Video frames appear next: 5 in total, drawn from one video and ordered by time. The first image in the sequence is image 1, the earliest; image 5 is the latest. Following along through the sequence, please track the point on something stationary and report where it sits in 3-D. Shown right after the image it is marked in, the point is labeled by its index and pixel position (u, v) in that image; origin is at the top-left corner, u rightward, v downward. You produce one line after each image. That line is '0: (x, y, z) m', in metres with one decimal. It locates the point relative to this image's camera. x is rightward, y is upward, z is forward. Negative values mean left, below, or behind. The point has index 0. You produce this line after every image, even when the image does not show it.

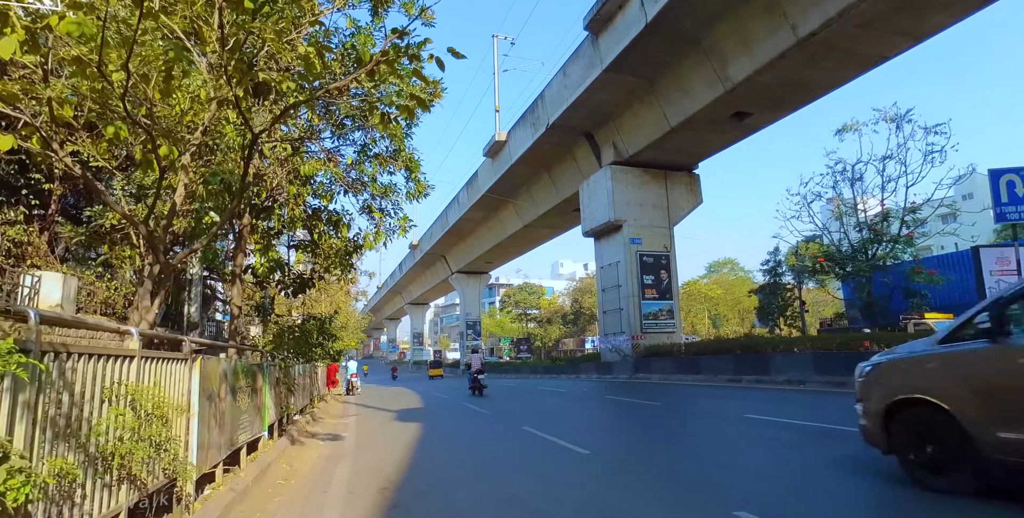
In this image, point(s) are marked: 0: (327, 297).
0: (-5.7, -1.2, +16.8) m
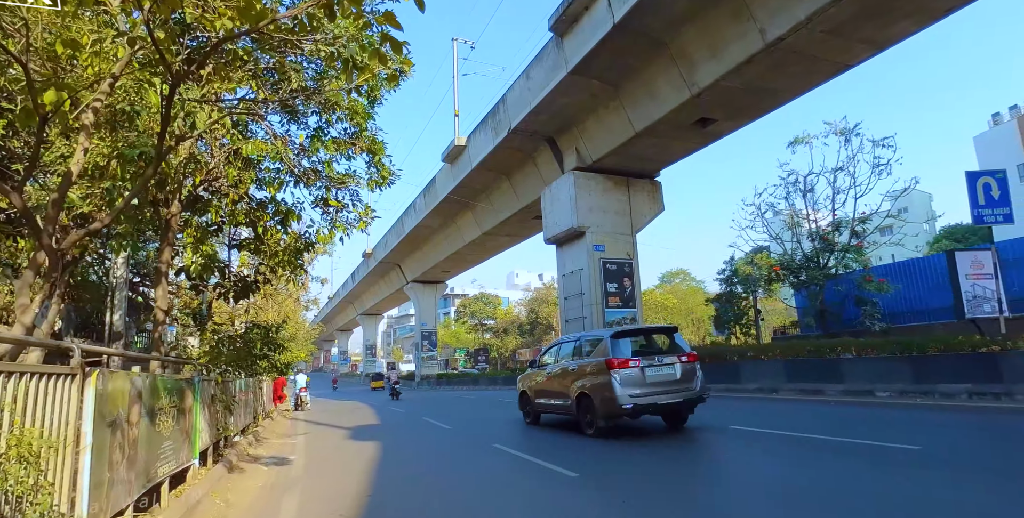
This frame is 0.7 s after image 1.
0: (-6.7, -1.3, +15.6) m
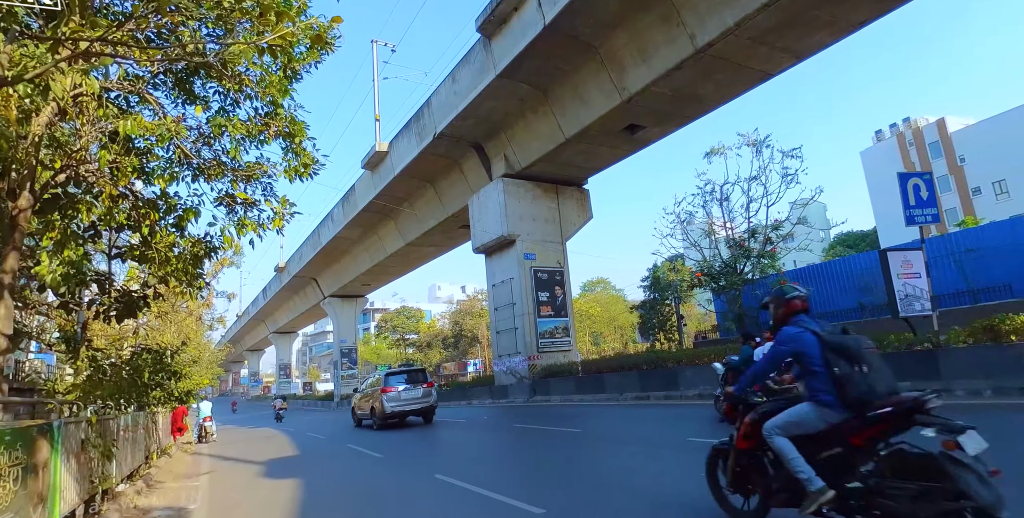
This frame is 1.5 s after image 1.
0: (-8.5, -1.7, +13.7) m
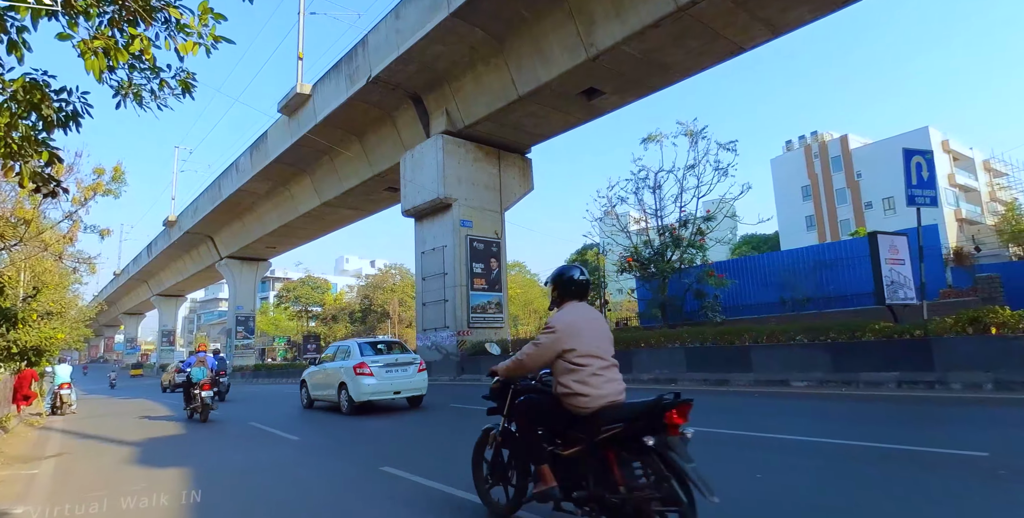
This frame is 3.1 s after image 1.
0: (-9.7, -0.2, +10.8) m
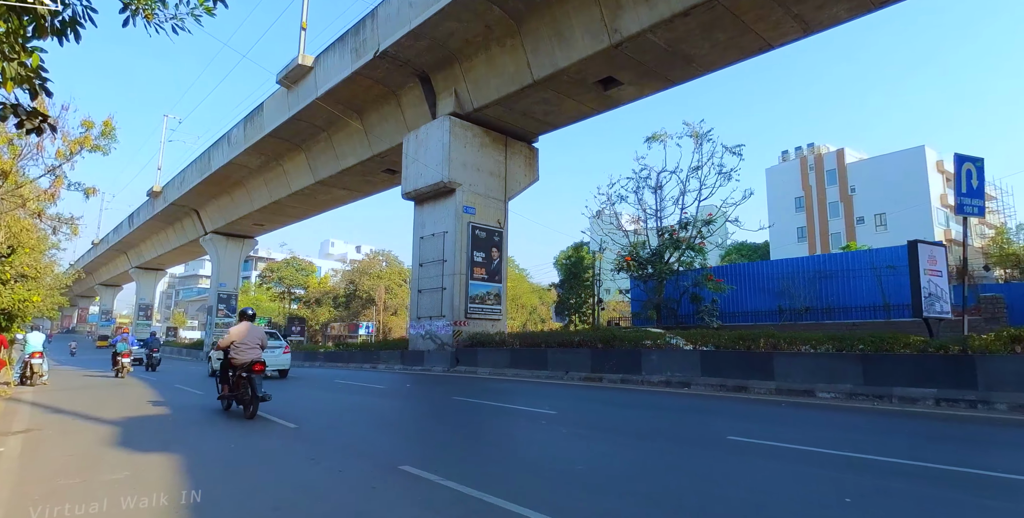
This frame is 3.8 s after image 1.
0: (-9.4, +0.6, +9.9) m
